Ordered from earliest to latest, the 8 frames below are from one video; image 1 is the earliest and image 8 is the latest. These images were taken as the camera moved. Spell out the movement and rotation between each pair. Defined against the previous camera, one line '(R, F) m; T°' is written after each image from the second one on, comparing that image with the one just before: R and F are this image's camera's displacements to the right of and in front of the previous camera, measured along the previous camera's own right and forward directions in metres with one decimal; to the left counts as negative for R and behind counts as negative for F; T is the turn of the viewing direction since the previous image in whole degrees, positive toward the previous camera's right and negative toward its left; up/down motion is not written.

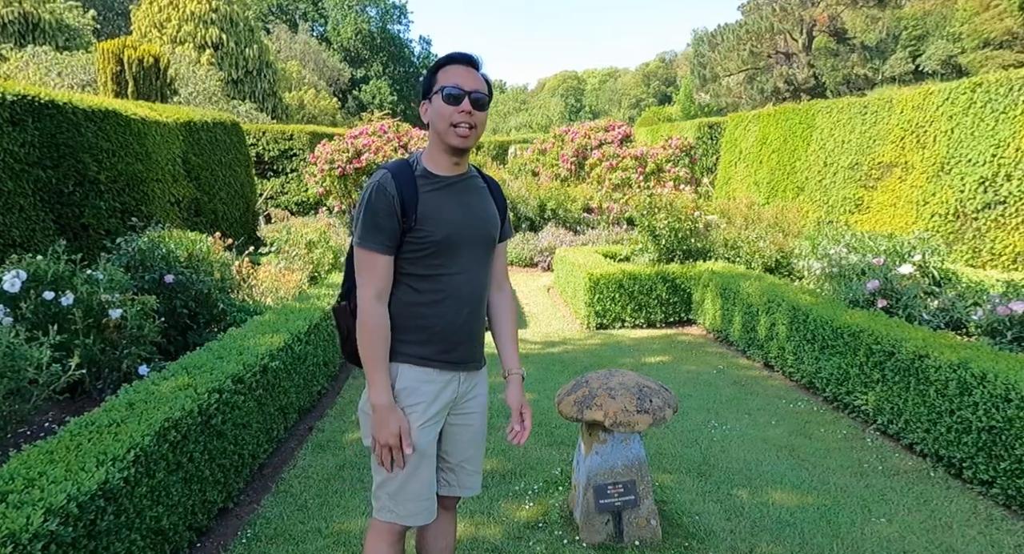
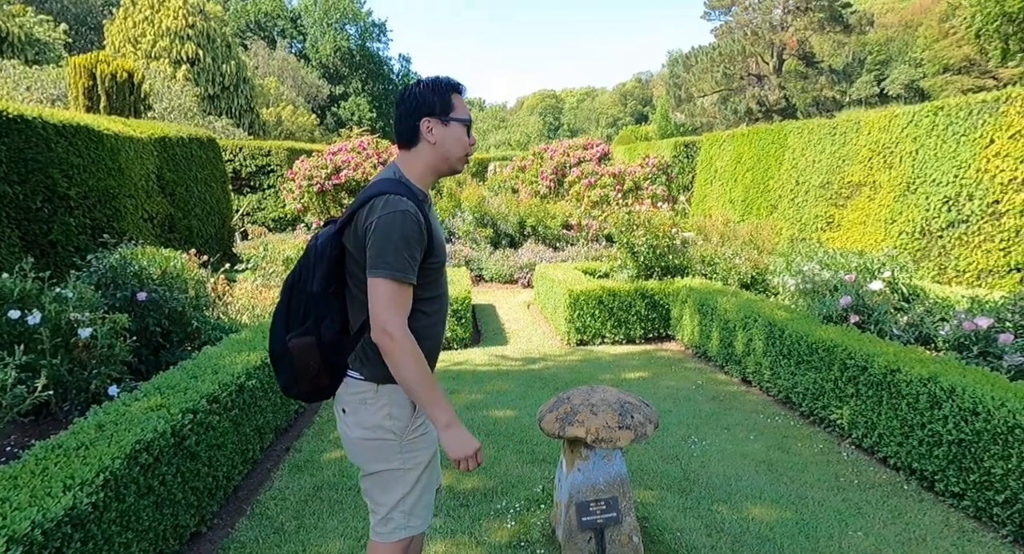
(0.0, 0.0) m; +2°
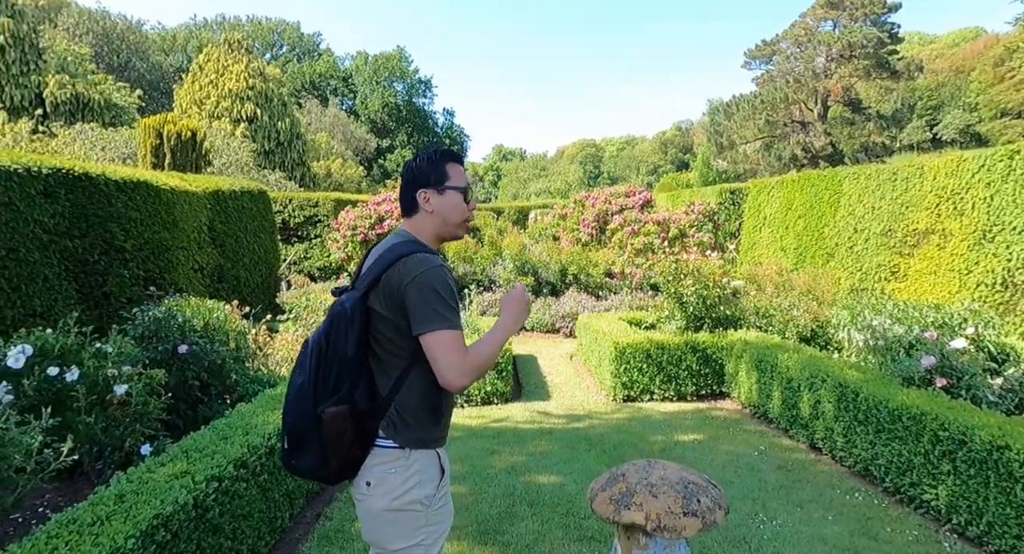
(0.0, +0.2) m; -4°
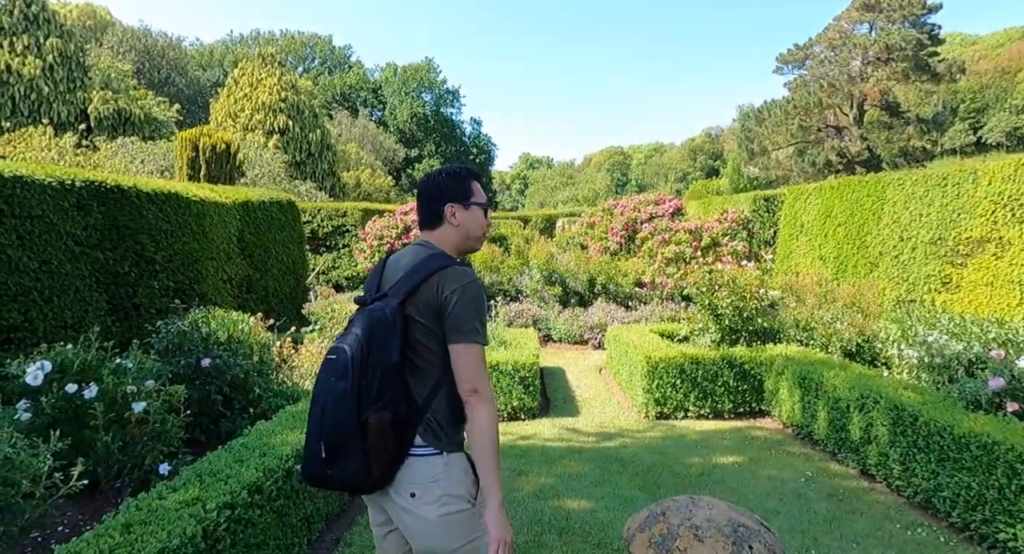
(0.0, +0.2) m; -3°
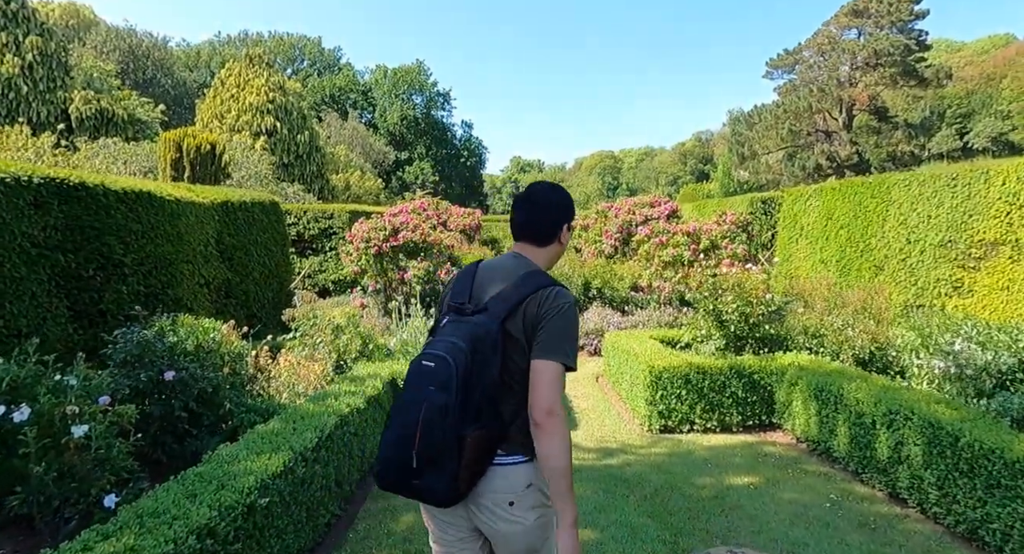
(0.0, +0.4) m; +1°
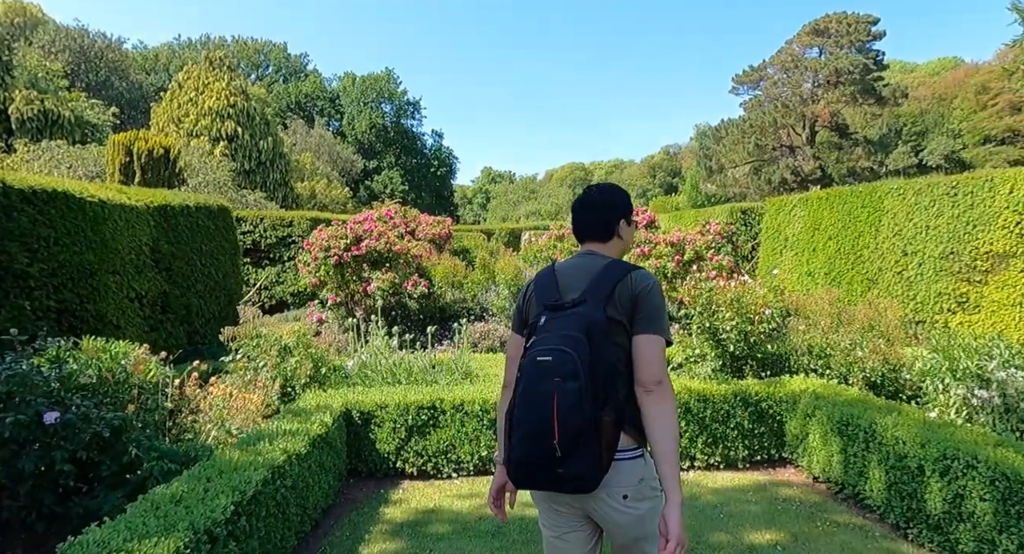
(0.0, +0.7) m; +3°
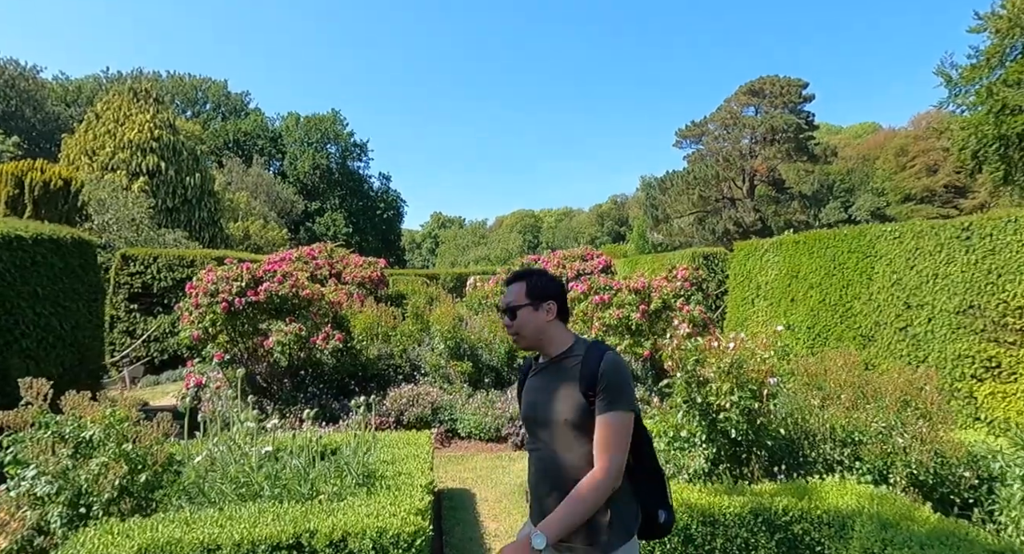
(+0.2, +1.5) m; +5°
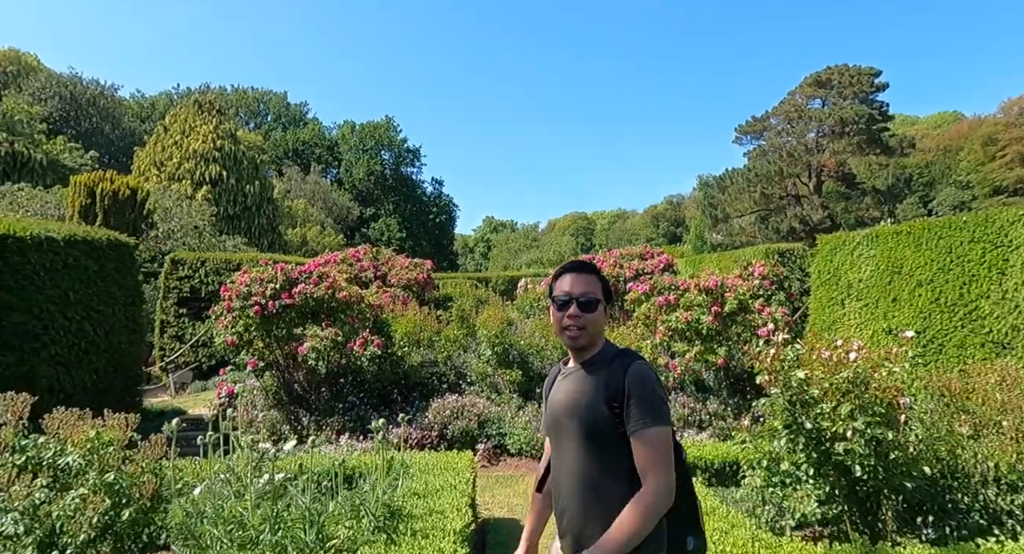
(0.0, +0.7) m; -5°
